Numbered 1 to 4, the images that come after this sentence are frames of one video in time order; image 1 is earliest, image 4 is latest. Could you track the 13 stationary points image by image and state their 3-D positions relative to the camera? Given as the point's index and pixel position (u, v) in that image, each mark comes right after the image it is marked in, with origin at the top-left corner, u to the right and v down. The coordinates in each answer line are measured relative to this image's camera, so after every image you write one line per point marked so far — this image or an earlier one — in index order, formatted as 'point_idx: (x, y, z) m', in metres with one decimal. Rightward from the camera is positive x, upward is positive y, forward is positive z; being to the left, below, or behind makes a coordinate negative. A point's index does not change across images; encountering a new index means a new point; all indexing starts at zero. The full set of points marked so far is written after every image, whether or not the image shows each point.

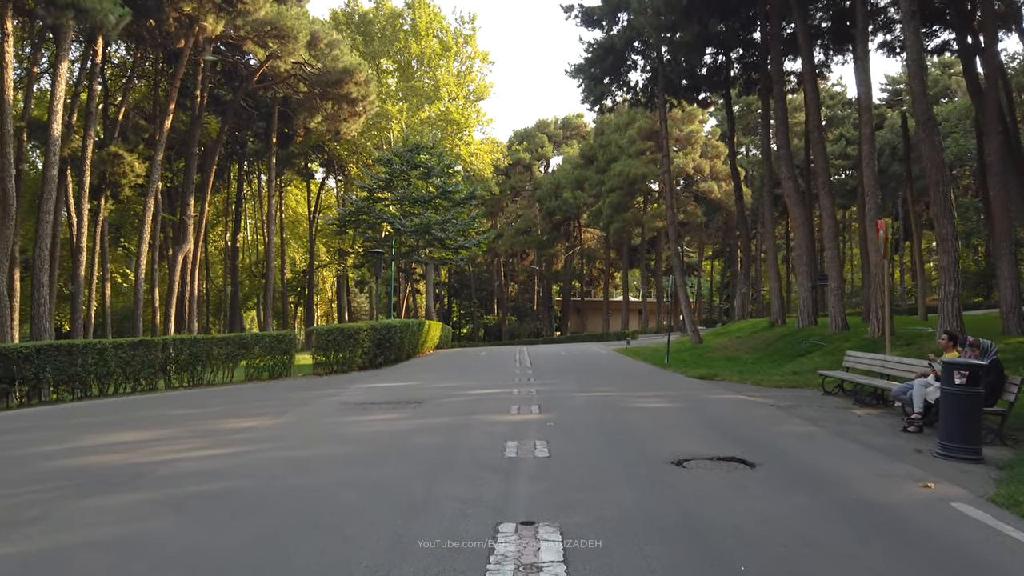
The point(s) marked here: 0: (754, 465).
0: (+2.1, -1.5, +6.2) m
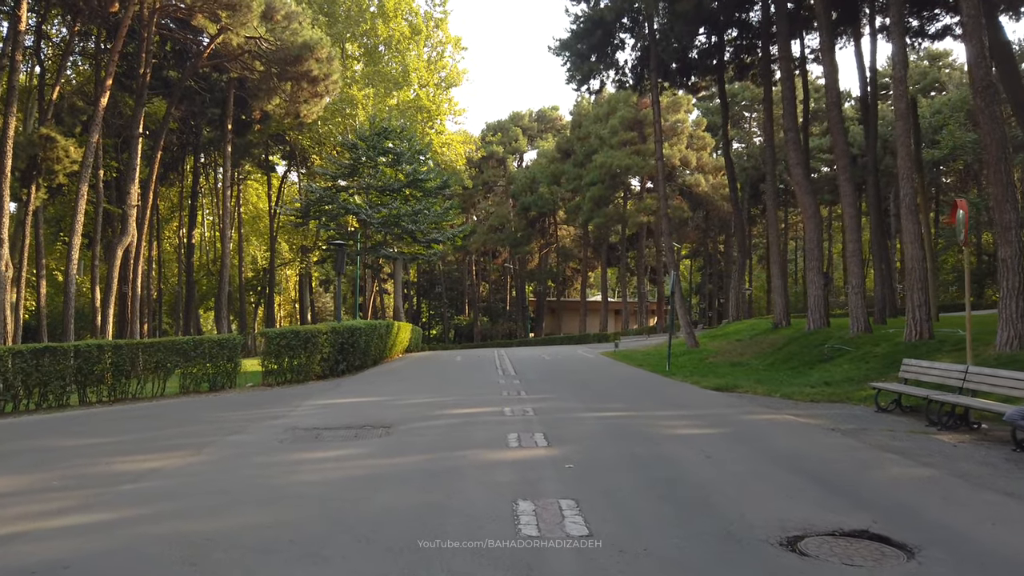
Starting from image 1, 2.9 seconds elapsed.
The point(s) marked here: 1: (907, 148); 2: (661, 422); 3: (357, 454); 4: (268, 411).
0: (+2.2, -1.5, +4.0) m
1: (+7.8, +2.8, +14.0) m
2: (+1.8, -1.6, +8.5) m
3: (-1.5, -1.6, +6.9) m
4: (-3.5, -1.8, +10.4) m
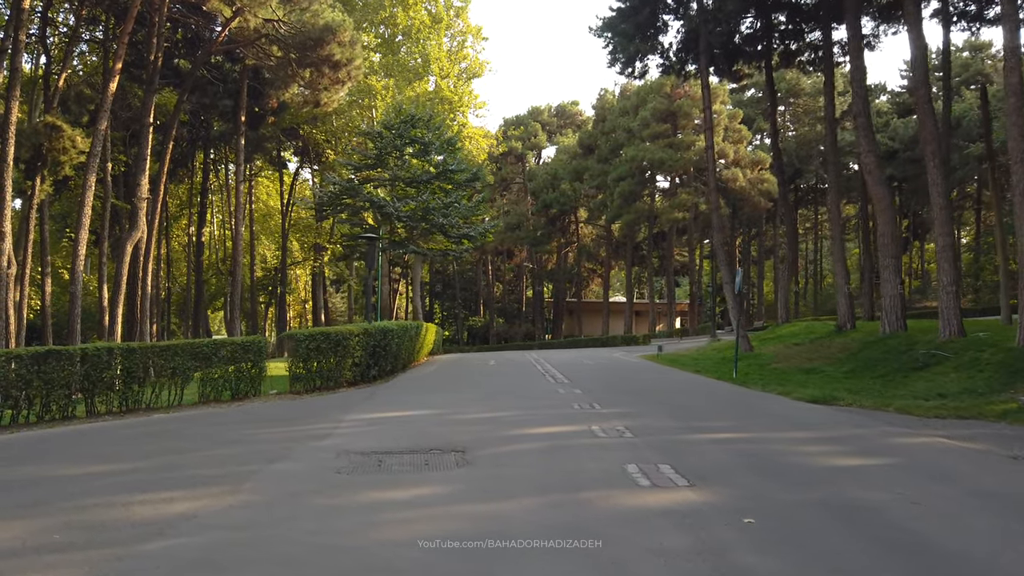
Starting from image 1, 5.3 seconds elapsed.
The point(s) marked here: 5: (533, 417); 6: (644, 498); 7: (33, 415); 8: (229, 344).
0: (+3.2, -1.4, +2.4) m
1: (+8.8, +2.8, +12.4) m
2: (+2.8, -1.5, +6.9) m
3: (-0.5, -1.6, +5.3) m
4: (-2.5, -1.7, +8.8) m
5: (+0.3, -1.6, +9.1) m
6: (+0.9, -1.5, +5.0) m
7: (-7.0, -1.9, +10.4) m
8: (-5.1, -1.0, +12.7) m
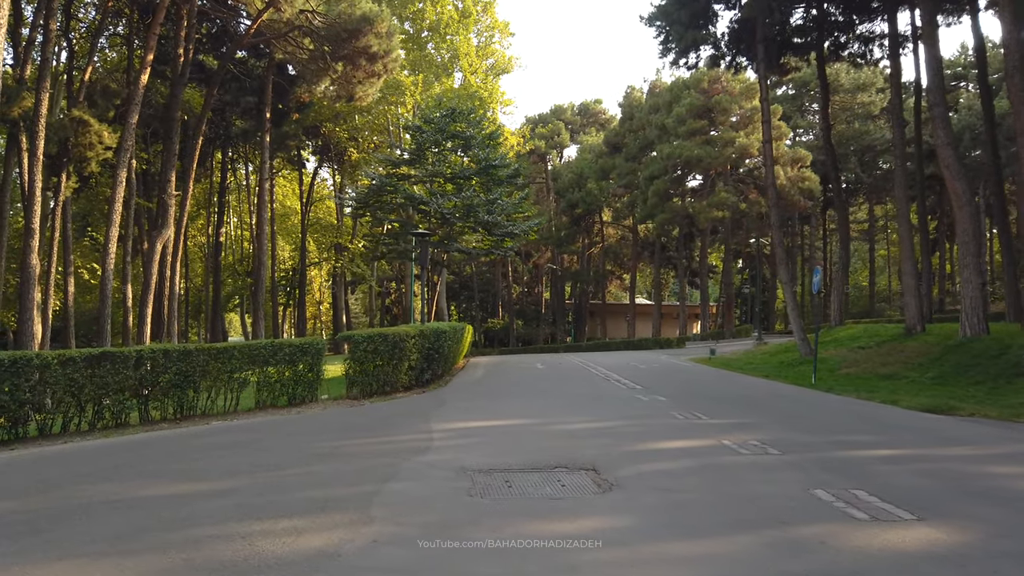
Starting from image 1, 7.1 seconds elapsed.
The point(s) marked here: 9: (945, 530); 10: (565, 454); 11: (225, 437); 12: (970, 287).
0: (+4.4, -1.4, +1.5) m
1: (+10.1, +2.8, +11.5) m
2: (+4.0, -1.5, +6.0) m
3: (+0.7, -1.5, +4.5) m
4: (-1.3, -1.7, +8.0) m
5: (+1.5, -1.6, +8.2) m
6: (+2.1, -1.4, +4.1) m
7: (-5.8, -1.8, +9.6) m
8: (-3.8, -1.0, +11.9) m
9: (+2.6, -1.4, +4.3) m
10: (+0.5, -1.6, +6.9) m
11: (-3.5, -1.8, +8.6) m
12: (+10.3, 0.0, +16.1) m
